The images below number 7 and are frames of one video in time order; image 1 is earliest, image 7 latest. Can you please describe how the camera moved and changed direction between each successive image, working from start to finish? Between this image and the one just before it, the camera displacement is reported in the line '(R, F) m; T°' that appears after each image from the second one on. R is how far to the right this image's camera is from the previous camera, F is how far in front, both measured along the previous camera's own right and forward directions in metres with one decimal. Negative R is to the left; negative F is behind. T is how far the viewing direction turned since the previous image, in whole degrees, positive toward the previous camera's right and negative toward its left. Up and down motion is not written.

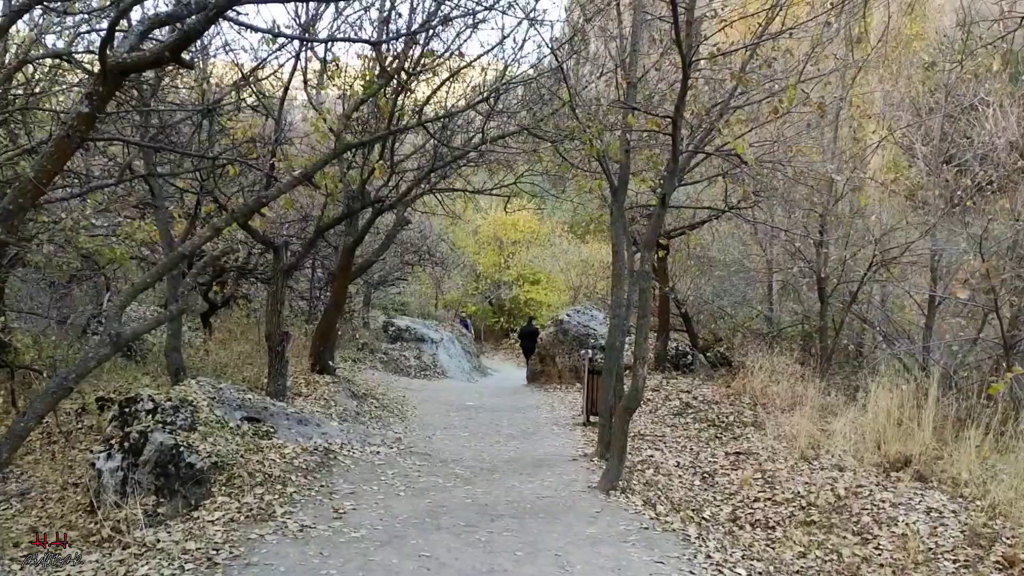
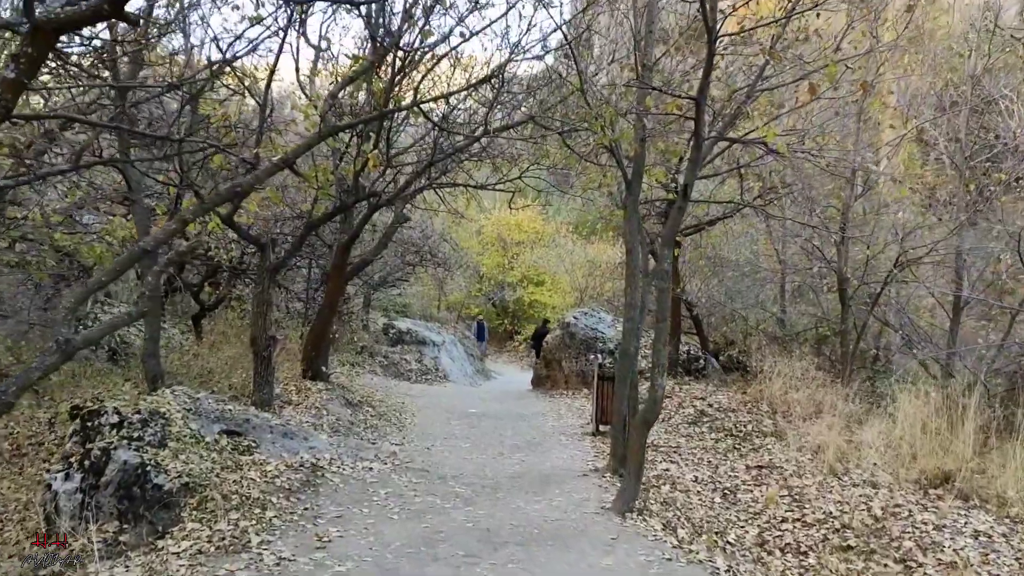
(0.0, +0.7) m; 0°
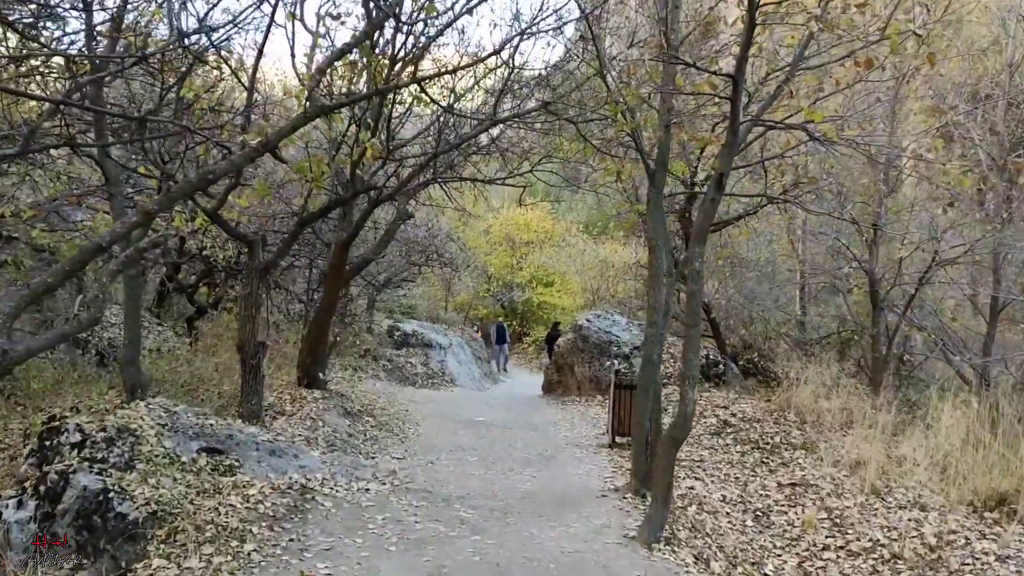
(0.0, +0.8) m; -1°
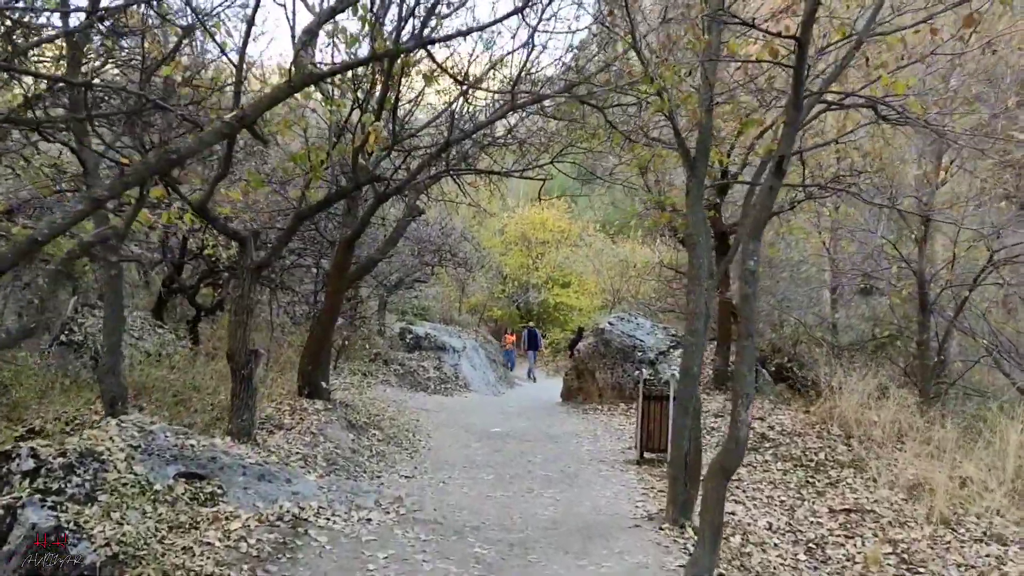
(-0.1, +0.9) m; -1°
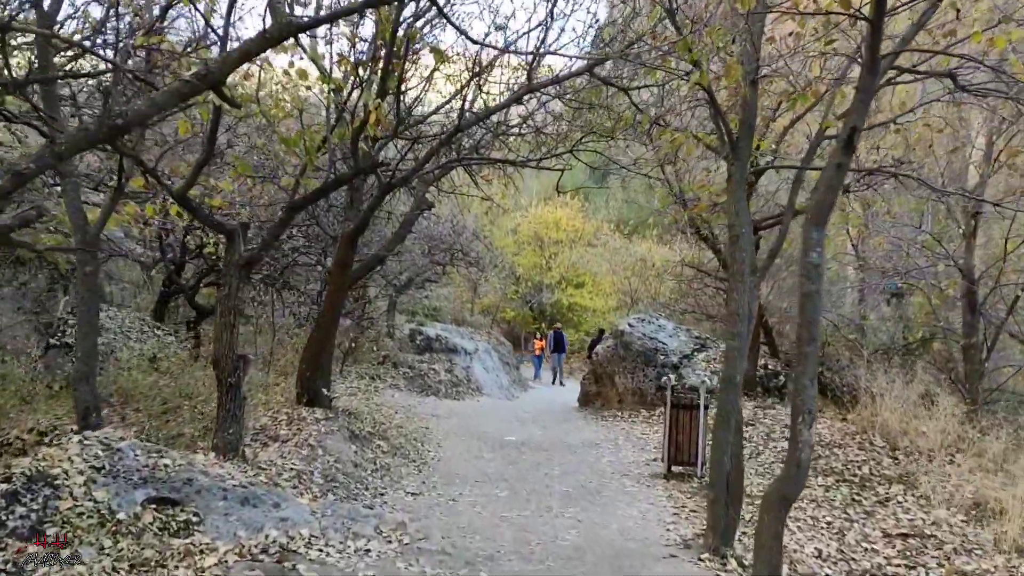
(-0.1, +0.8) m; -1°
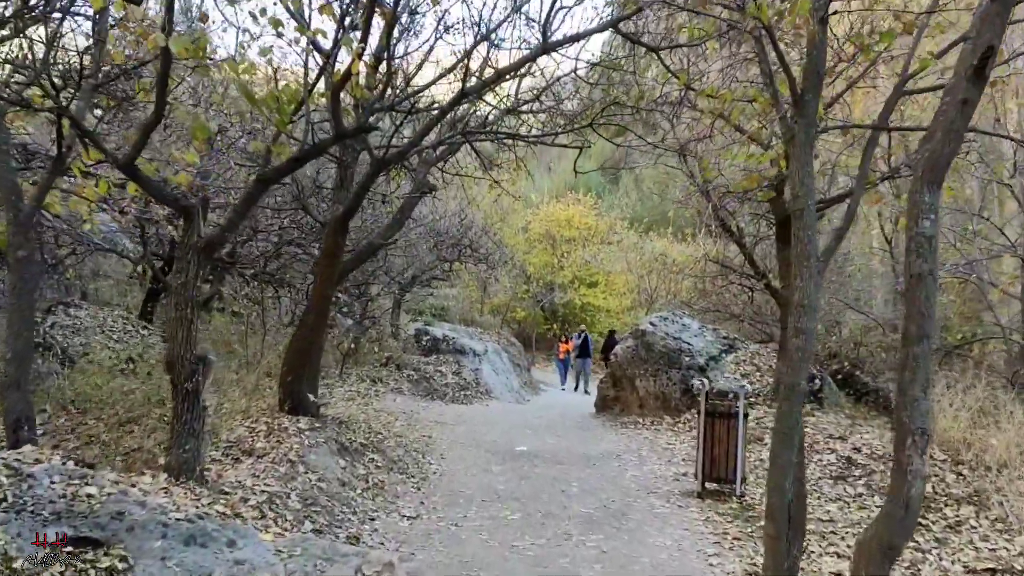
(0.0, +1.1) m; -1°
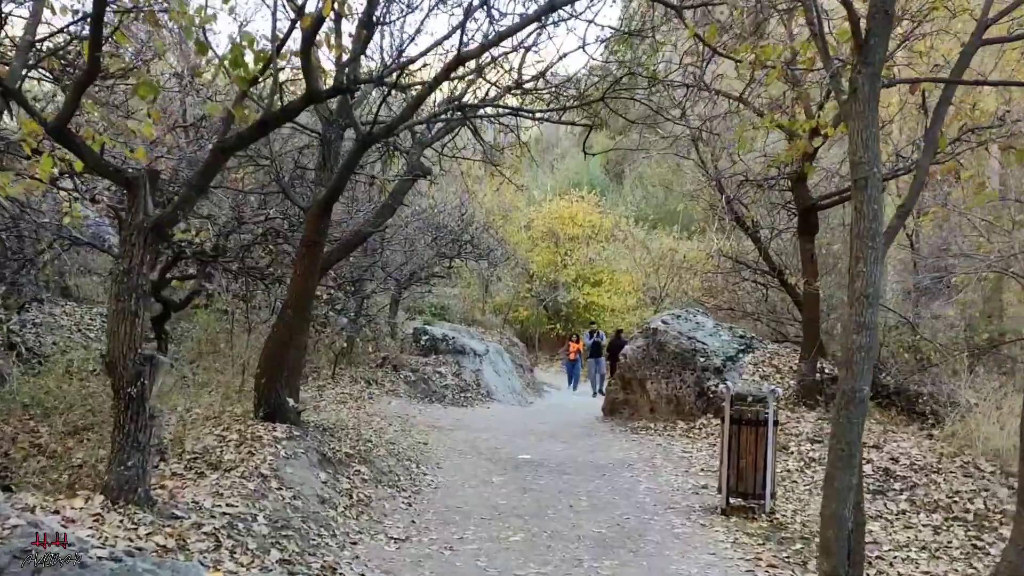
(0.0, +0.8) m; 0°
